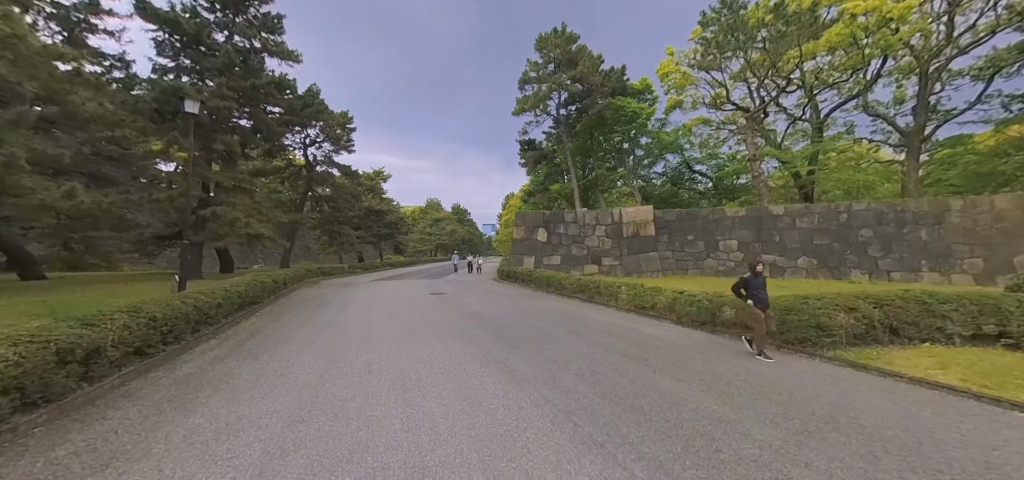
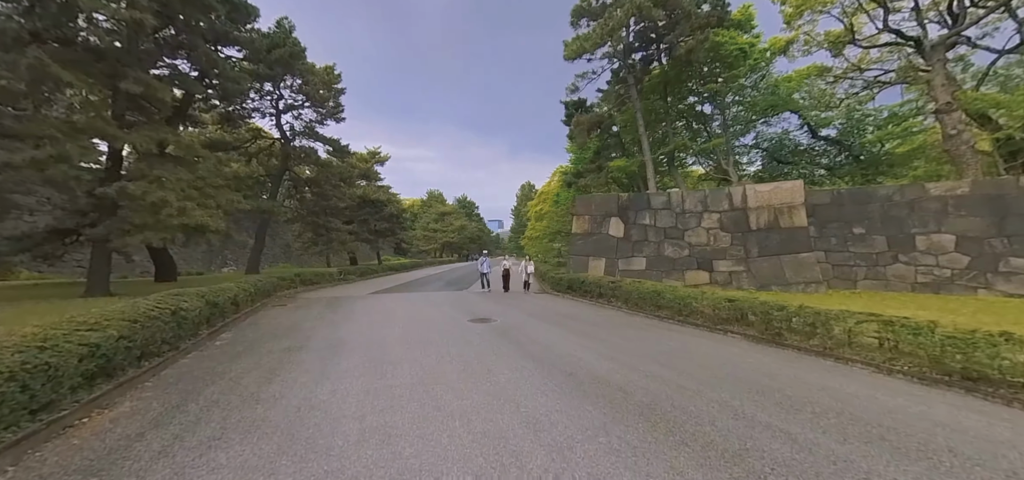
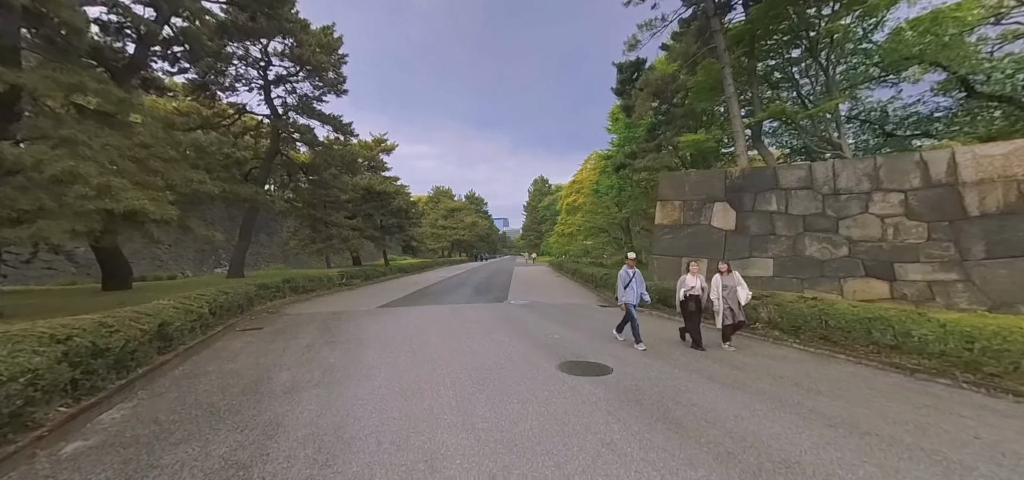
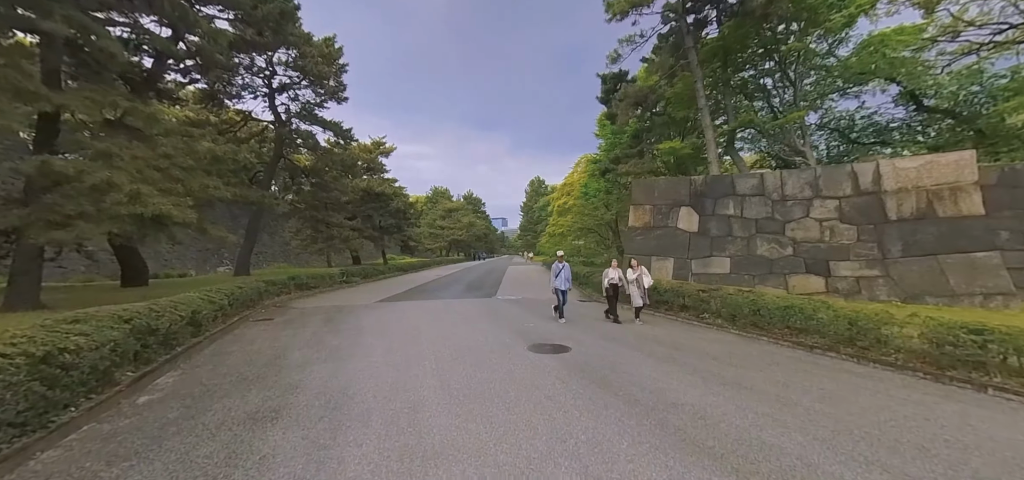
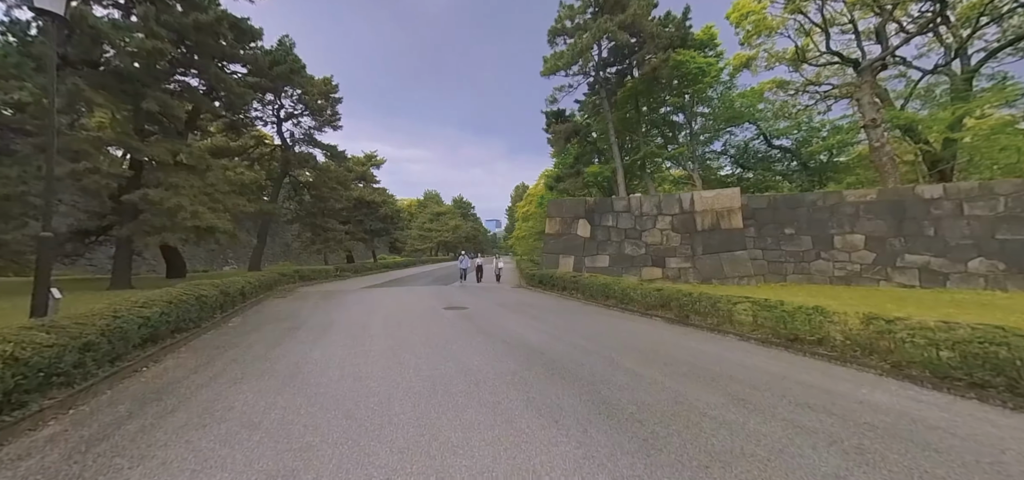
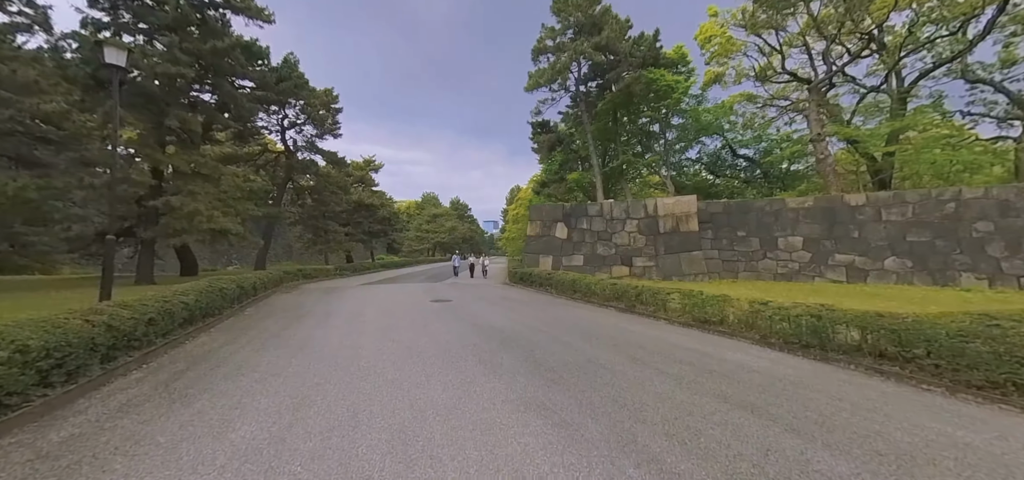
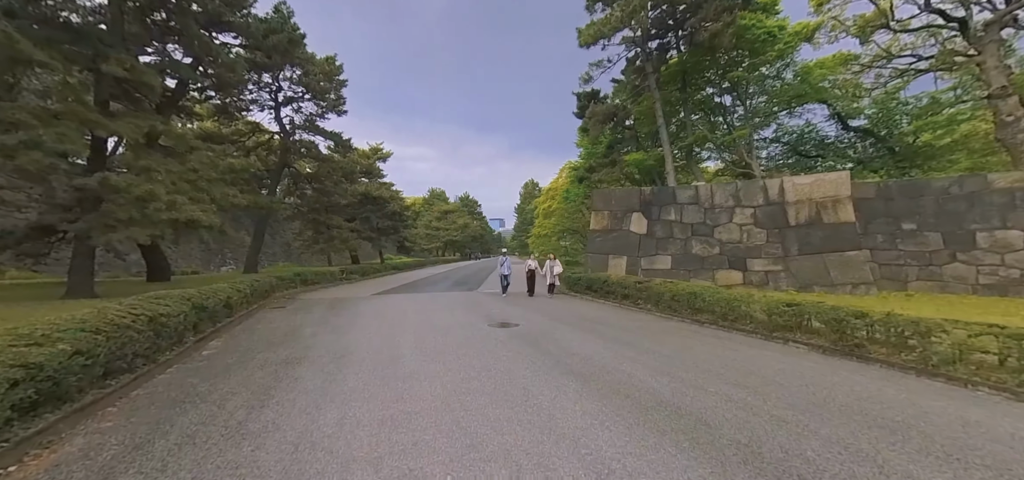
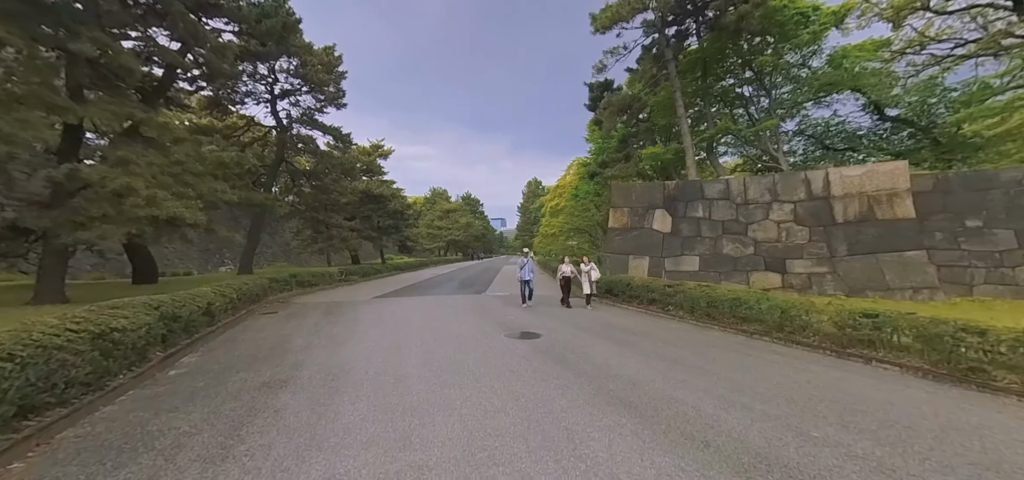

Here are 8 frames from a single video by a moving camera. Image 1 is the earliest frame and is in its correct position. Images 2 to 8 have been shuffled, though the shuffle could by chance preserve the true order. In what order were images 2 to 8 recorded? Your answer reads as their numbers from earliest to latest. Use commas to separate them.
6, 5, 2, 7, 8, 4, 3
